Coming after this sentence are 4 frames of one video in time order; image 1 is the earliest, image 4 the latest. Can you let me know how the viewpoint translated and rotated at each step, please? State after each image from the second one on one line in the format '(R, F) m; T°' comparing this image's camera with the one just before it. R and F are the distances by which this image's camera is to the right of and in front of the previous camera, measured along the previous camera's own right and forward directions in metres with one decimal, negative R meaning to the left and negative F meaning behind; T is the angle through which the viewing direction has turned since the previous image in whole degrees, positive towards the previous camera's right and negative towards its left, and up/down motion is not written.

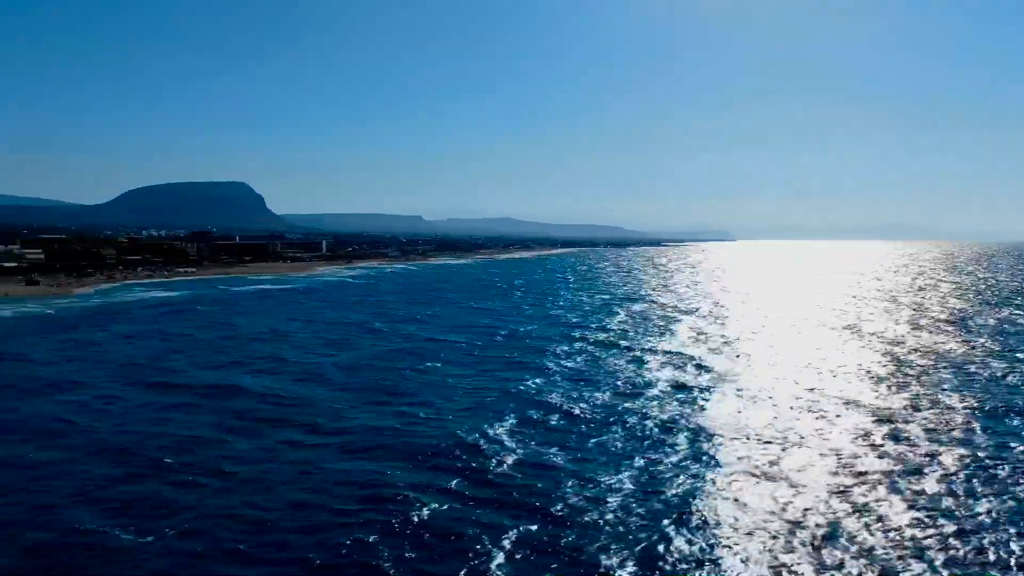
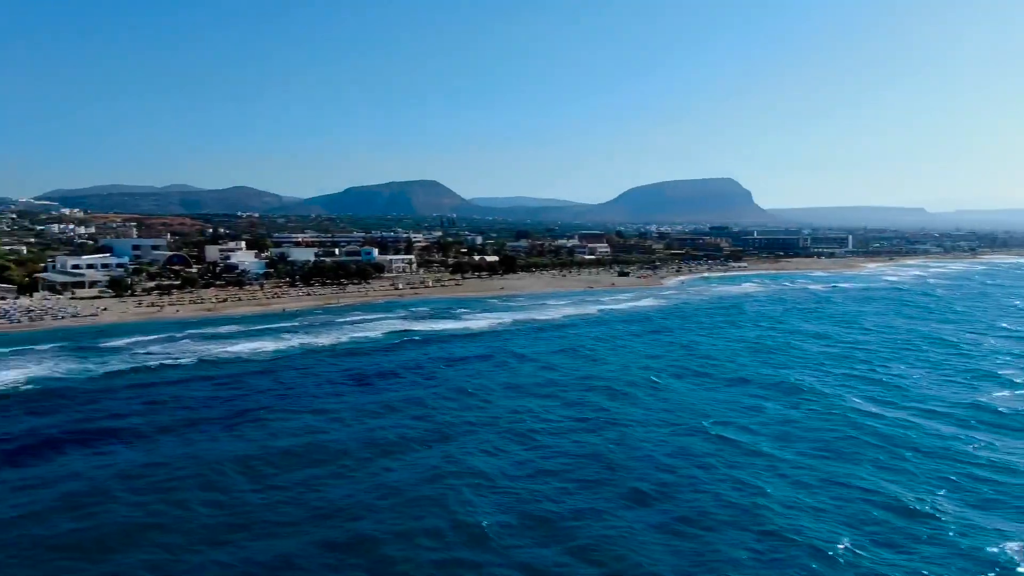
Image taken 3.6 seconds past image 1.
(-6.7, +0.8) m; -33°
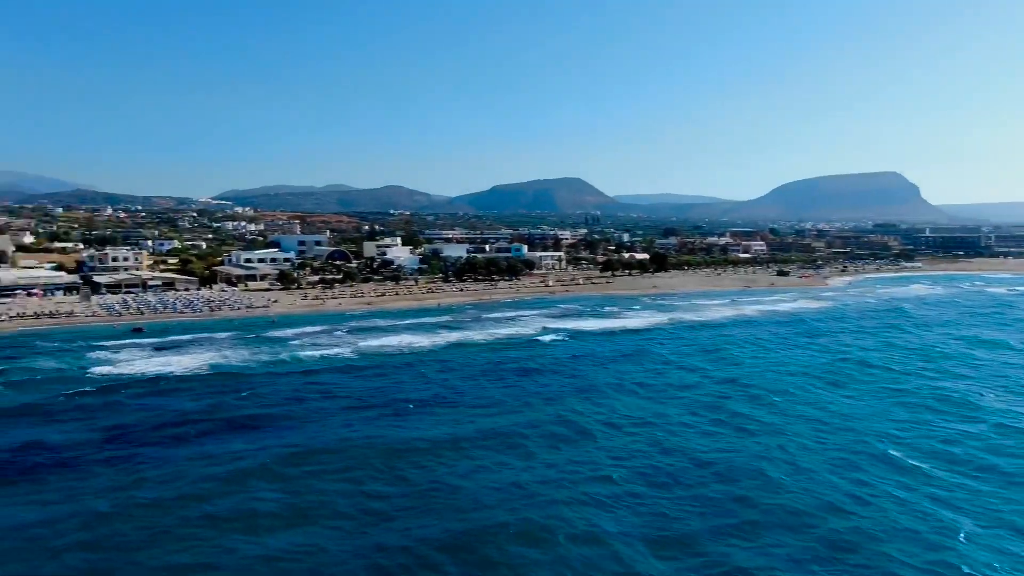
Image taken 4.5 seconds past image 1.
(-0.5, +0.6) m; -10°
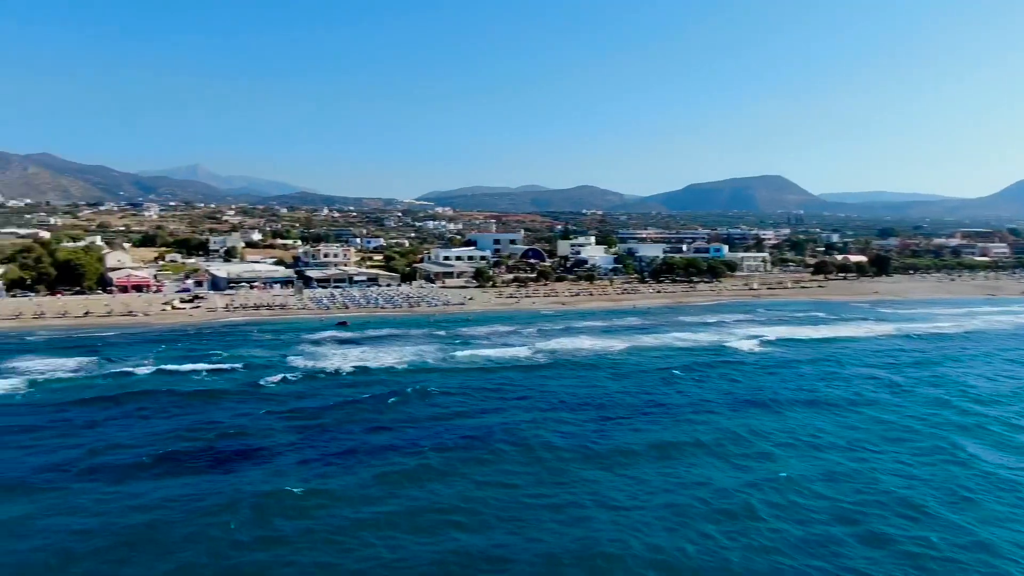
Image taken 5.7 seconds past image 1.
(-0.3, +1.2) m; -14°
